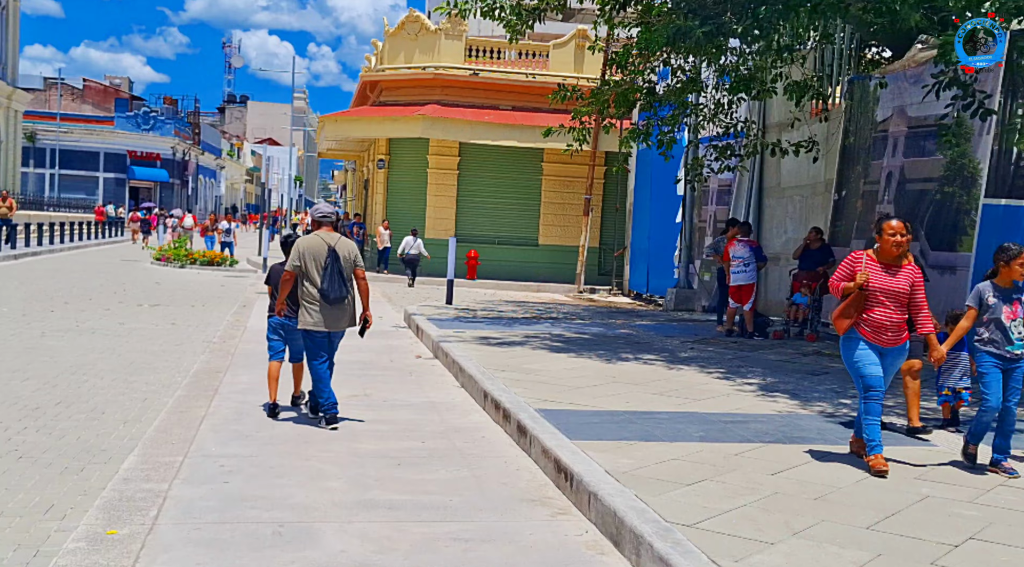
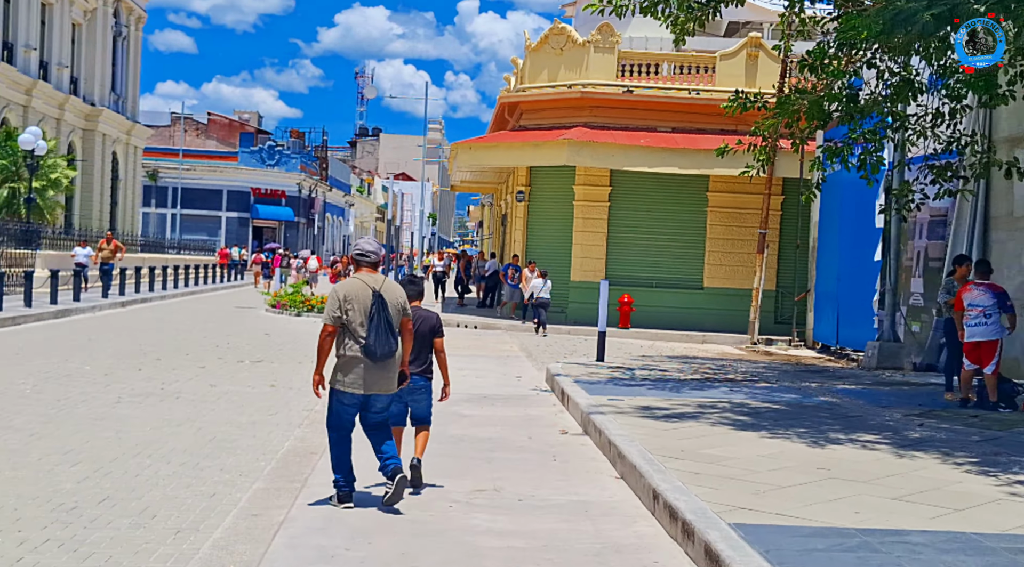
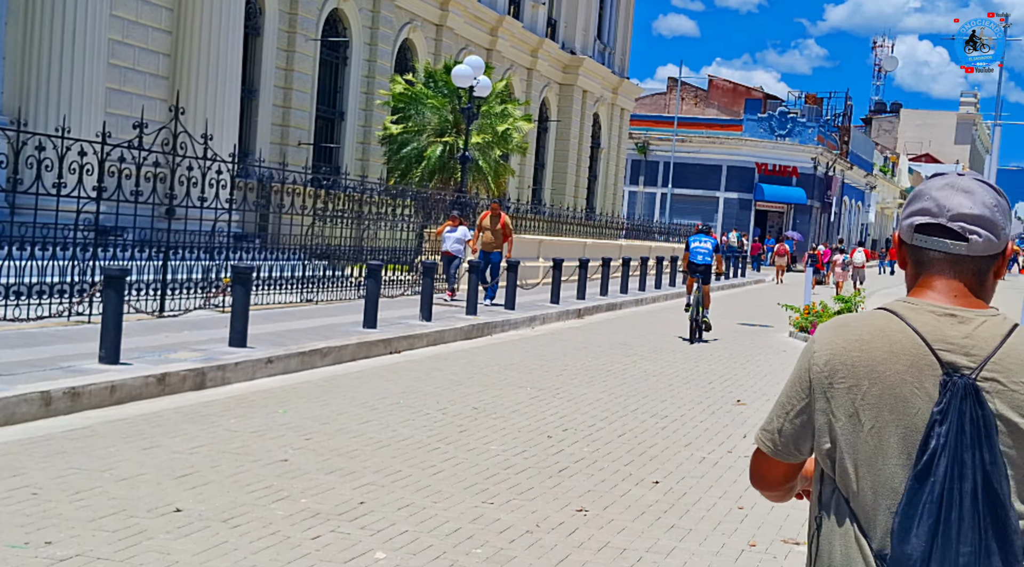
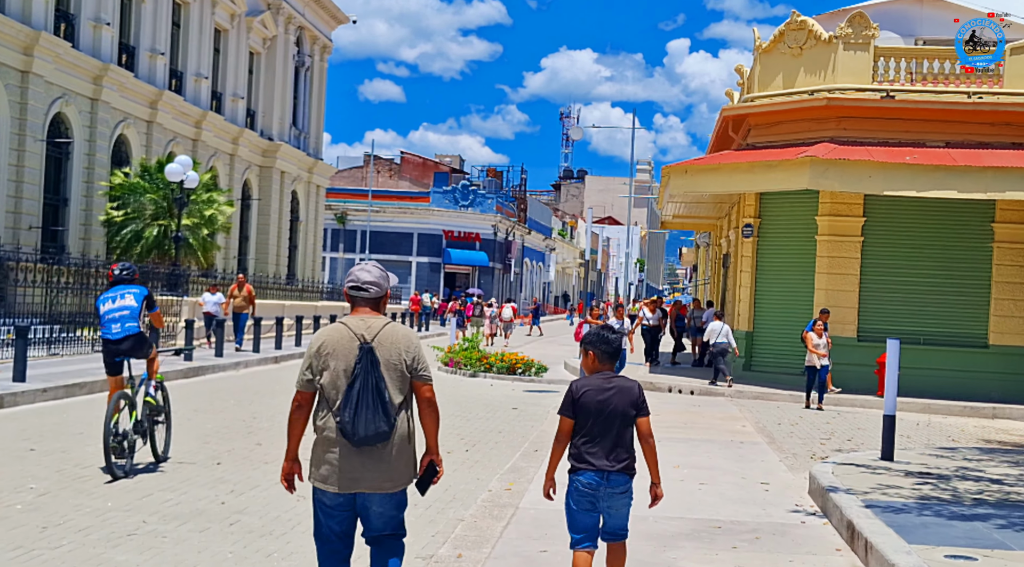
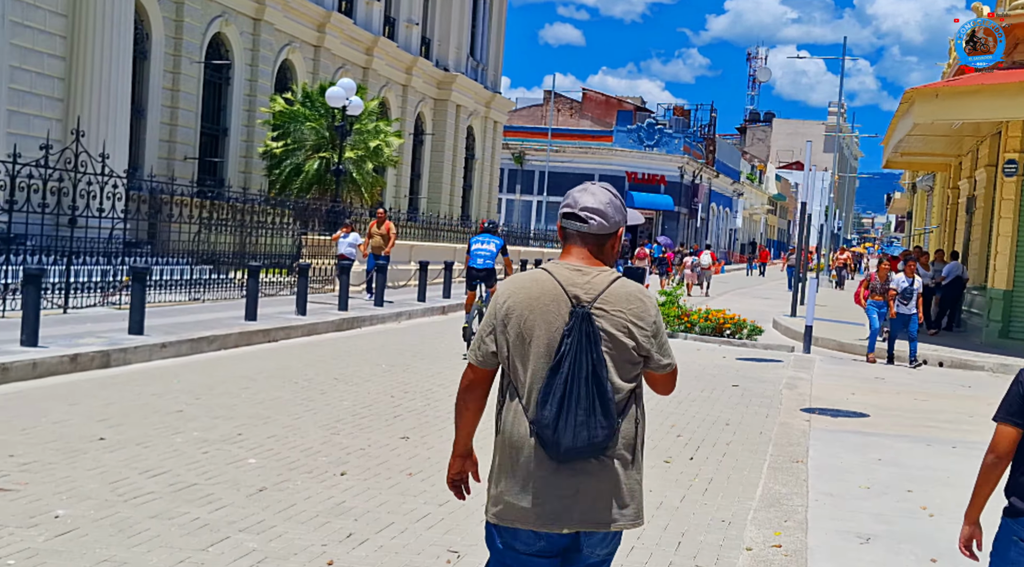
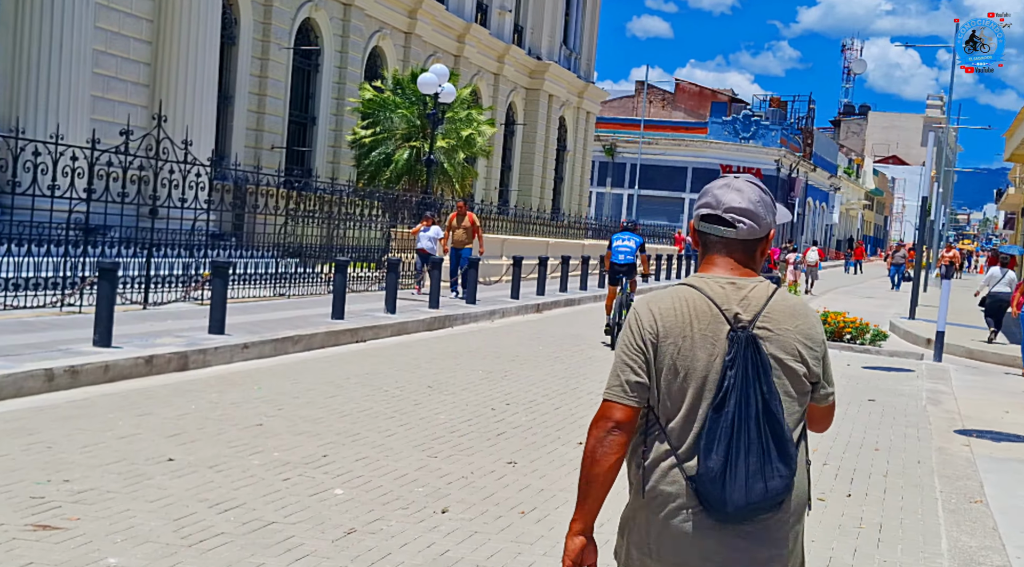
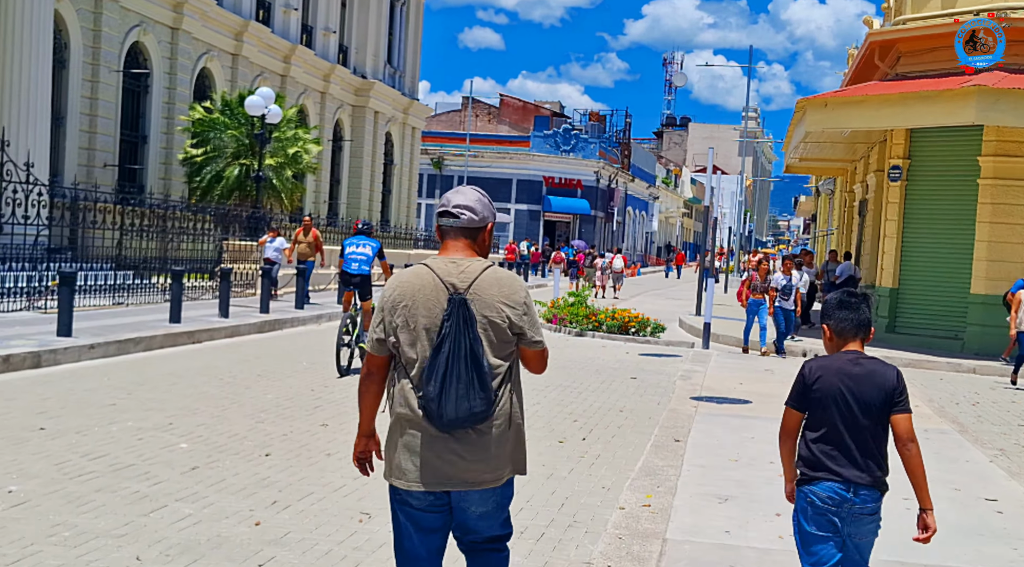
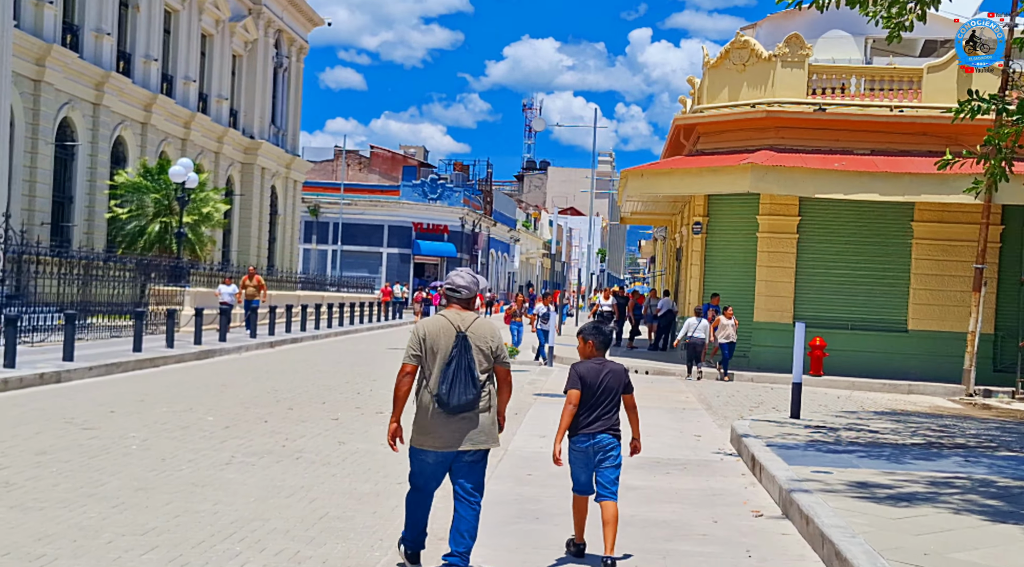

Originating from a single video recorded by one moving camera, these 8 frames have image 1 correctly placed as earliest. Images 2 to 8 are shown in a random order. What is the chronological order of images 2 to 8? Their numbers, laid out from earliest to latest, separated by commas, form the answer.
2, 8, 4, 7, 5, 6, 3
